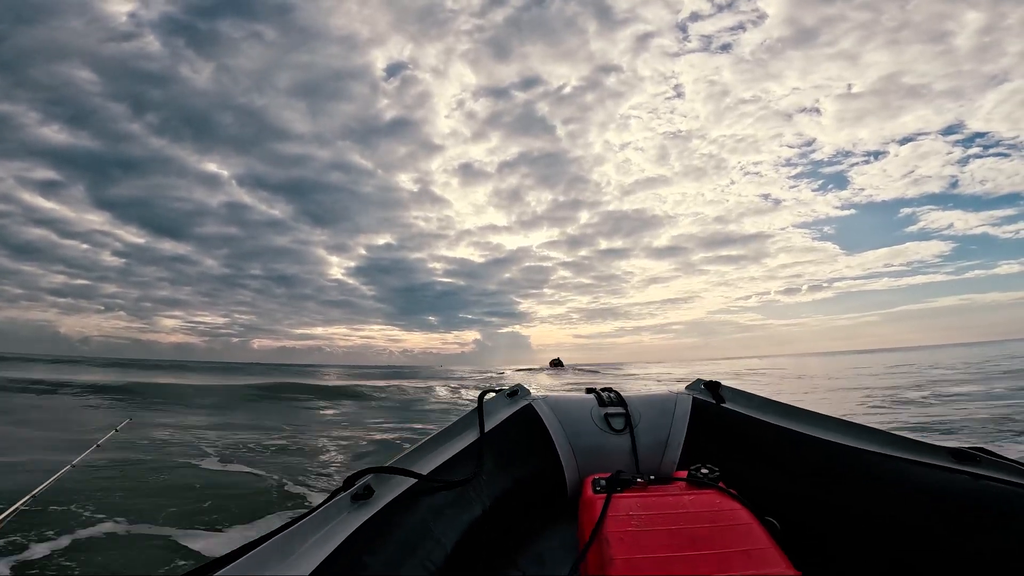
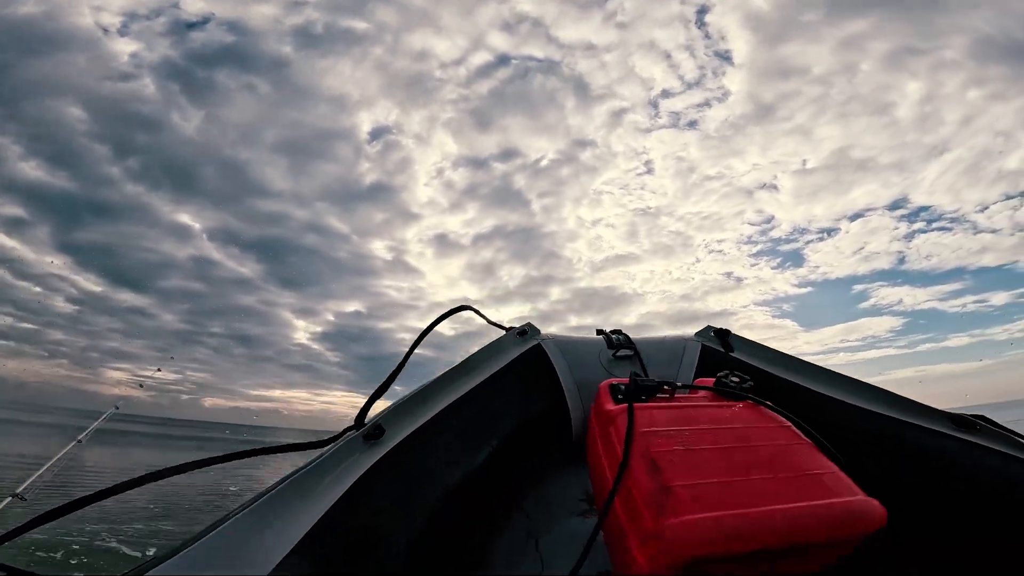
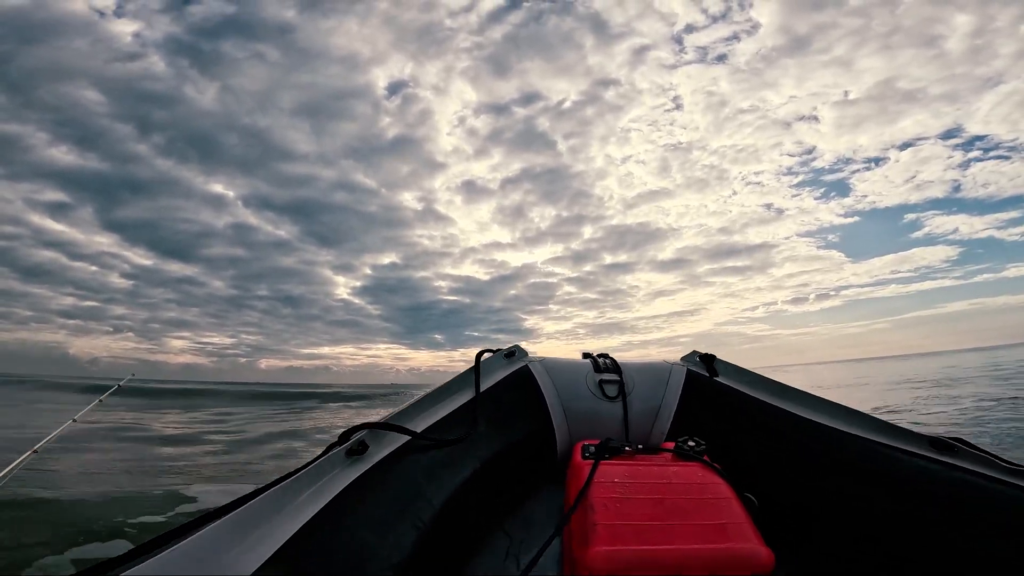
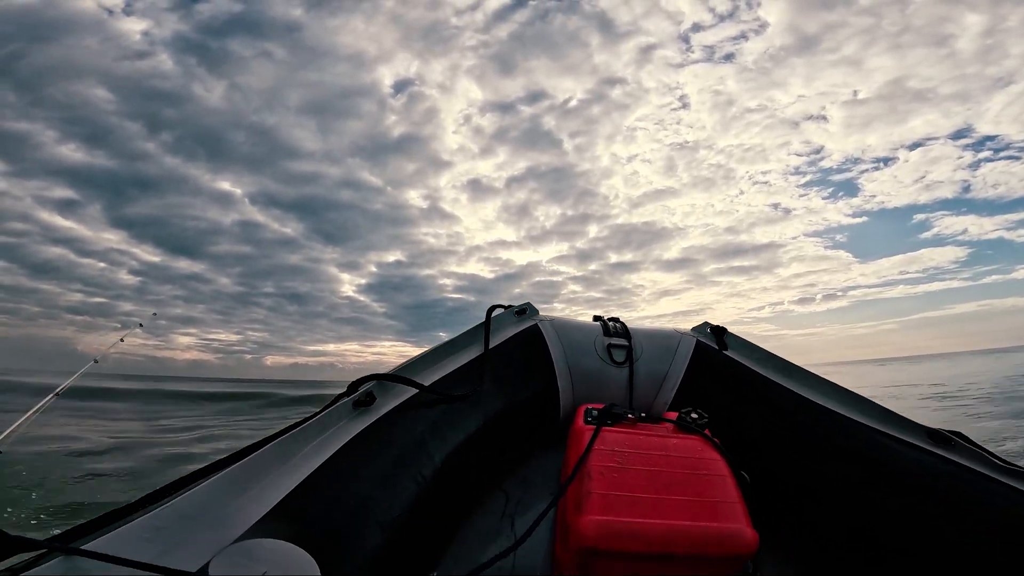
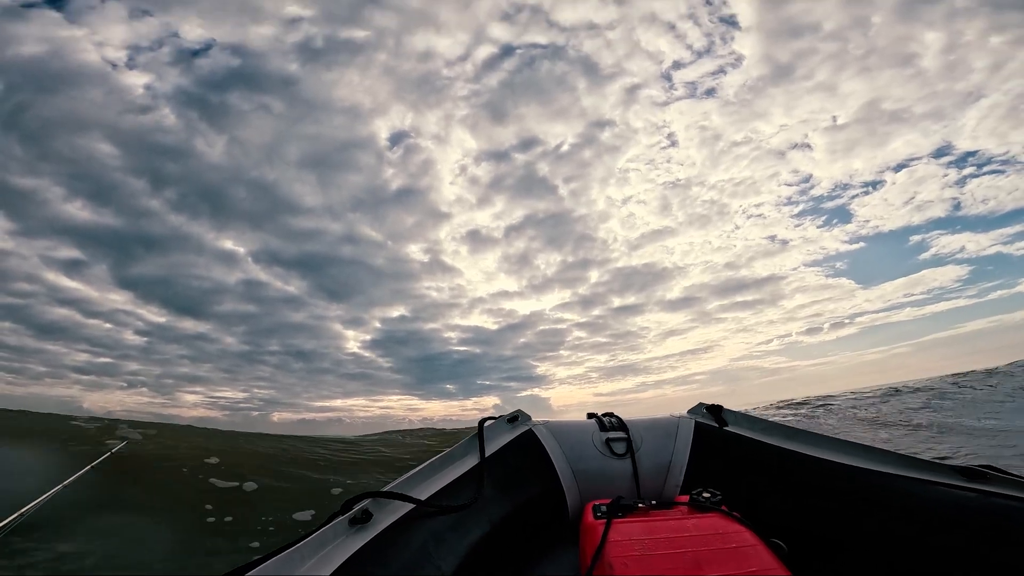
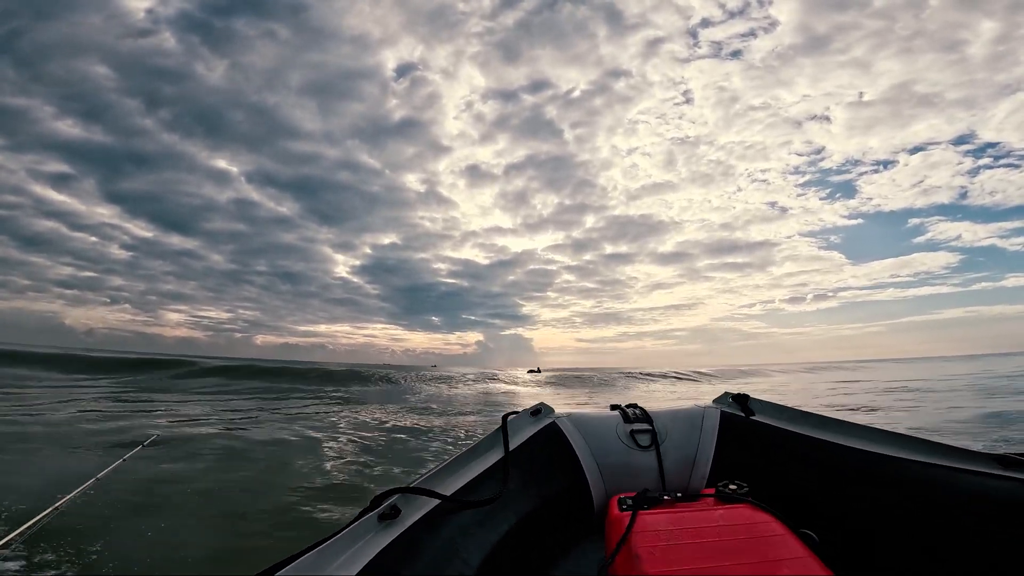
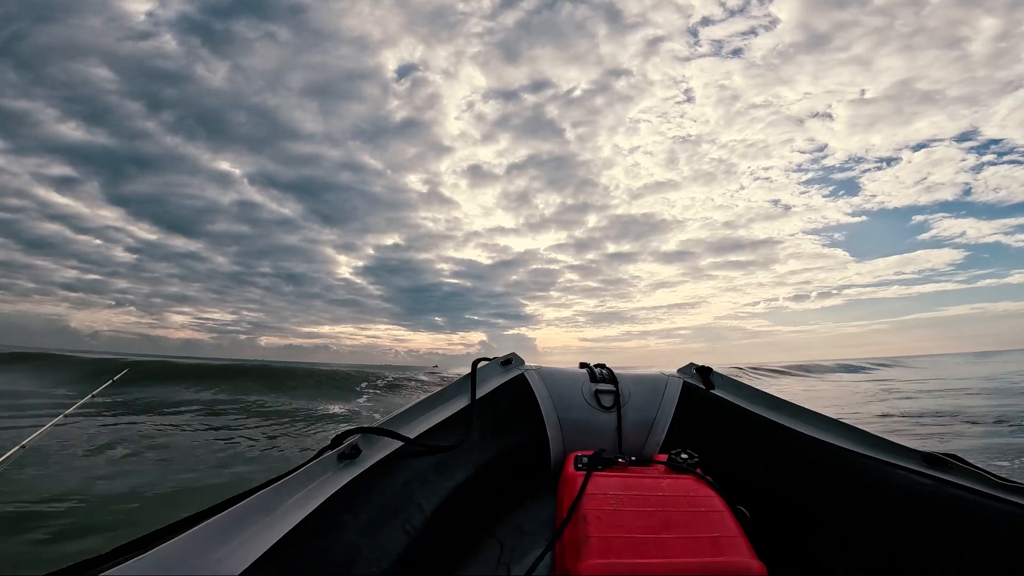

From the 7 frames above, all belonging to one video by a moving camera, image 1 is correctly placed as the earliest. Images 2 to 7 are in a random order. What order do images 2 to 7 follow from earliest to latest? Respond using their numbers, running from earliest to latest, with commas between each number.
3, 4, 6, 7, 5, 2
